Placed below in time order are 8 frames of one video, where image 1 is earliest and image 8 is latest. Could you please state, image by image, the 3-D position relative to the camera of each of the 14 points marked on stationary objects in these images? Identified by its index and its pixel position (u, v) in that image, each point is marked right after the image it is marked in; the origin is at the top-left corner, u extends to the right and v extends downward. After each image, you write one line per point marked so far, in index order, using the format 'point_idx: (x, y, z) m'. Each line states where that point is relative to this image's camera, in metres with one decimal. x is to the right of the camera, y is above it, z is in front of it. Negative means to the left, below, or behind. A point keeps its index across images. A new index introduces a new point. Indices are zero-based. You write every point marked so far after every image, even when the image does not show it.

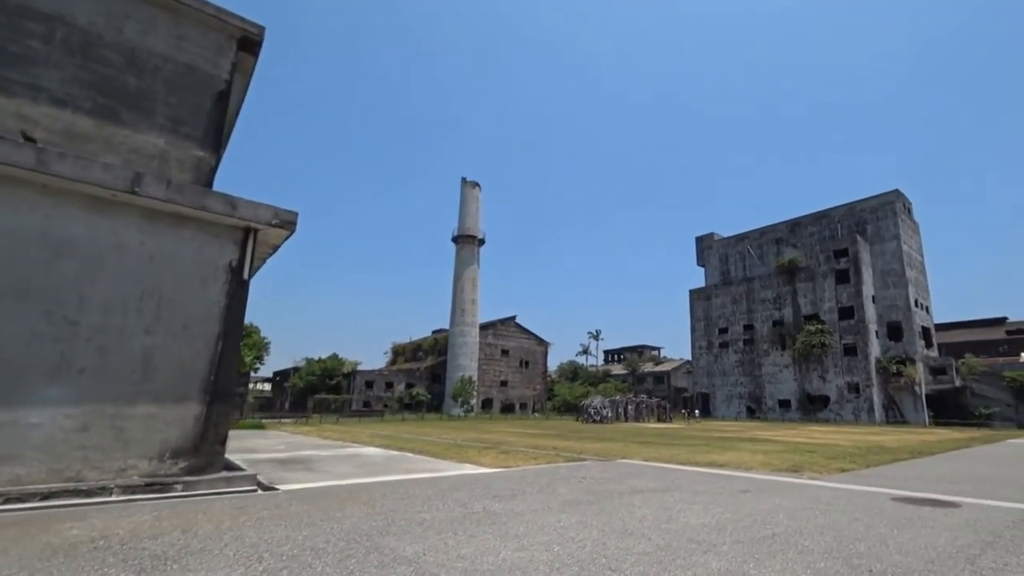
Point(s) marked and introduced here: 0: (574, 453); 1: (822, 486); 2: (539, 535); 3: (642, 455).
0: (+1.8, -5.0, +15.2) m
1: (+7.2, -4.6, +11.4) m
2: (+0.3, -3.1, +6.2) m
3: (+4.0, -5.3, +15.9) m
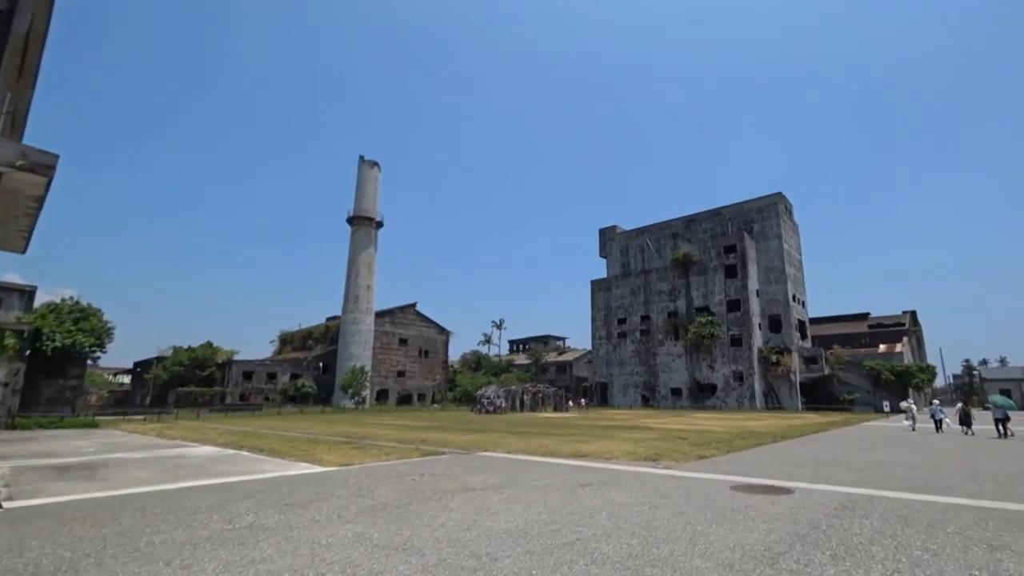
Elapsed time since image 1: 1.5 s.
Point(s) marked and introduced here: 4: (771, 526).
0: (-2.3, -4.5, +14.3) m
1: (+3.6, -4.3, +11.3) m
2: (-2.4, -2.8, +5.2) m
3: (-0.2, -4.8, +15.3) m
4: (+4.1, -3.8, +7.9) m
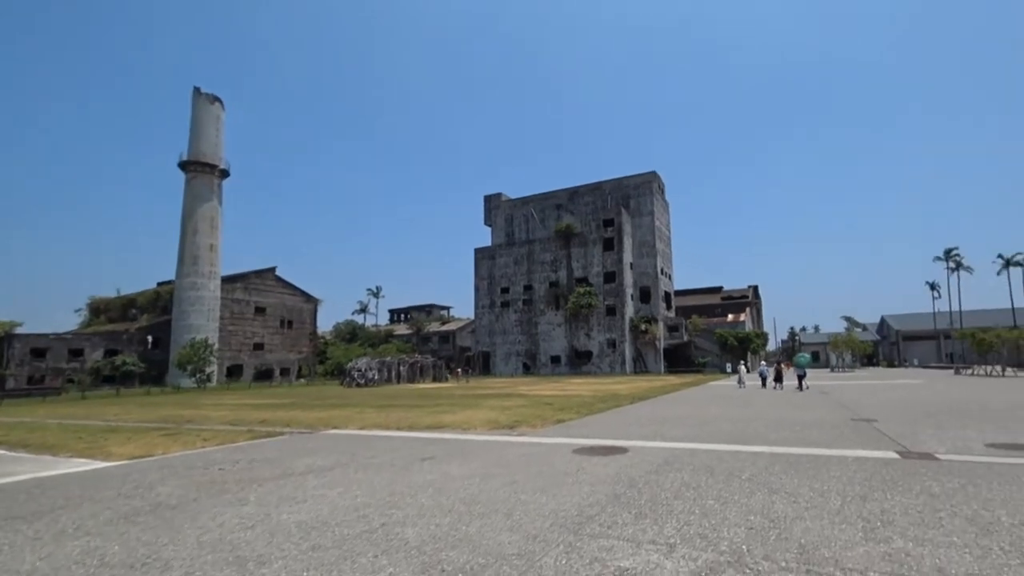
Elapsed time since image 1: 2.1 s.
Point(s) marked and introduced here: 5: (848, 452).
0: (-6.2, -3.6, +12.8) m
1: (+0.2, -3.5, +11.1) m
2: (-4.4, -2.4, +3.8) m
3: (-4.4, -3.8, +14.3) m
4: (+1.3, -3.2, +7.8) m
5: (+7.0, -3.5, +10.5) m
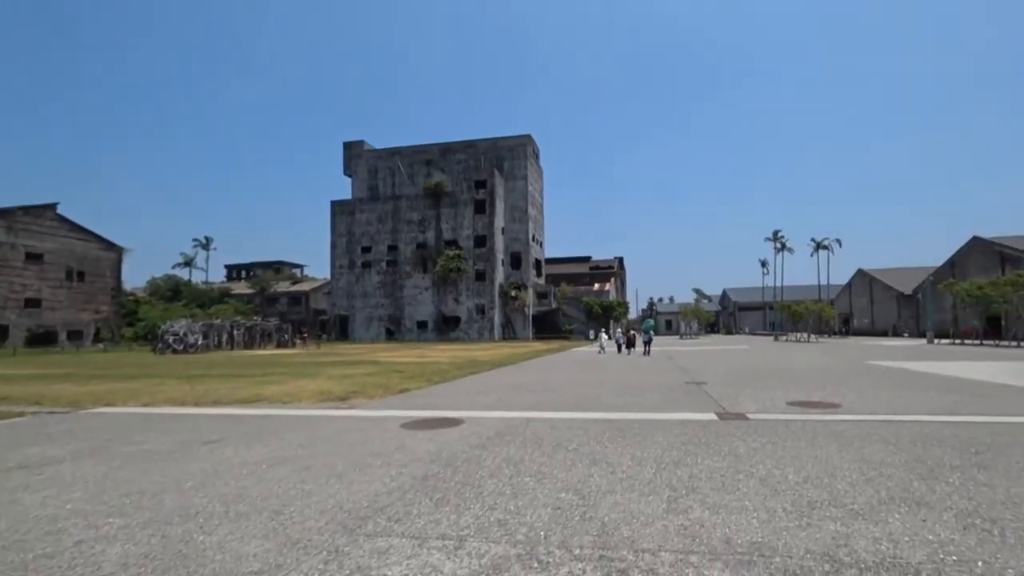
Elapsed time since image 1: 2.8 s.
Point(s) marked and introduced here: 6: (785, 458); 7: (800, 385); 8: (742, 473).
0: (-10.0, -2.4, +10.0) m
1: (-3.4, -2.6, +9.8) m
2: (-6.1, -1.9, +1.6) m
3: (-8.5, -2.5, +11.9) m
4: (-1.5, -2.5, +6.9) m
5: (+3.4, -2.8, +10.8) m
6: (+4.1, -2.6, +7.5) m
7: (+8.4, -2.8, +14.5) m
8: (+3.2, -2.6, +6.9) m
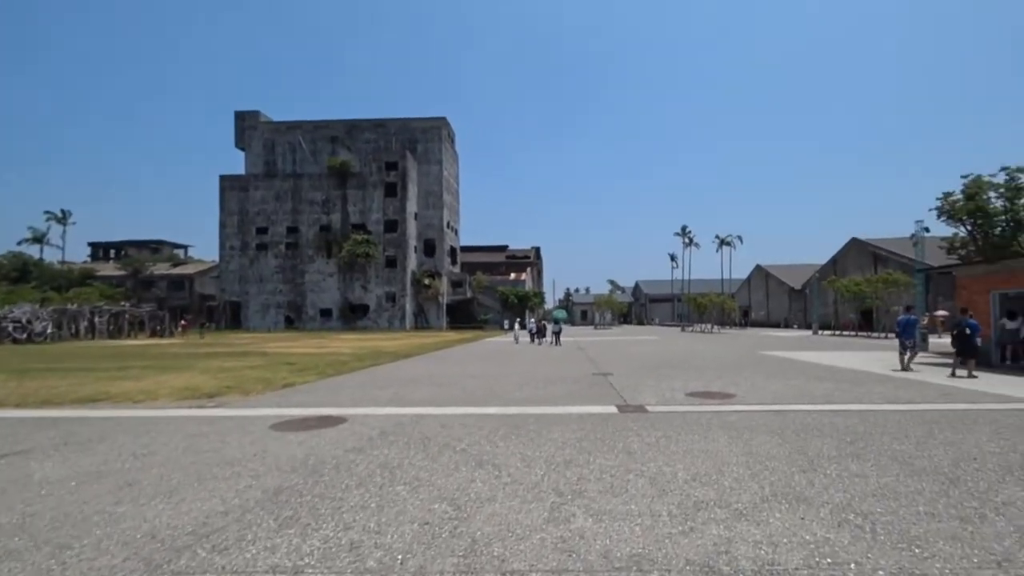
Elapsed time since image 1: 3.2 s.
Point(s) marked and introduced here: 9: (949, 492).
0: (-11.9, -1.9, +7.7) m
1: (-5.3, -2.3, +8.5) m
2: (-6.8, -1.7, -0.1) m
3: (-10.7, -2.1, +9.7) m
4: (-3.0, -2.3, +5.9) m
5: (+1.2, -2.5, +10.5) m
6: (+2.4, -2.4, +7.3) m
7: (+5.6, -2.6, +14.9) m
8: (+1.6, -2.4, +6.5) m
9: (+5.3, -2.4, +6.0) m
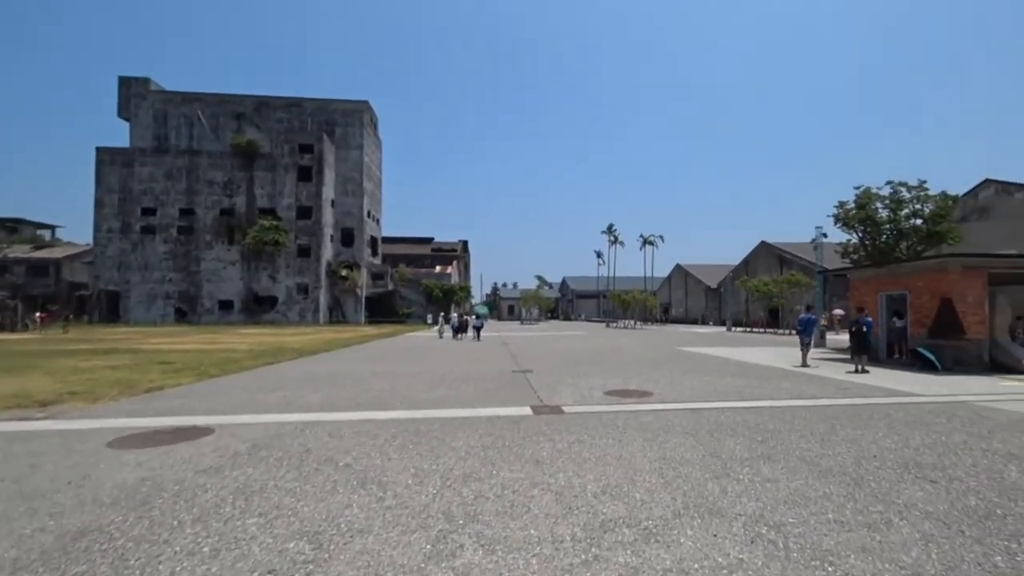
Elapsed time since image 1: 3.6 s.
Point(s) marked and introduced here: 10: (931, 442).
0: (-13.2, -1.6, +5.1) m
1: (-6.8, -2.0, +6.8) m
2: (-7.1, -1.5, -1.9) m
3: (-12.3, -1.7, +7.3) m
4: (-4.2, -2.1, +4.5) m
5: (-0.6, -2.4, +9.7) m
6: (+1.0, -2.3, +6.7) m
7: (+3.1, -2.5, +14.7) m
8: (+0.3, -2.3, +5.8) m
9: (+4.0, -2.4, +5.8) m
10: (+6.7, -2.4, +8.0) m
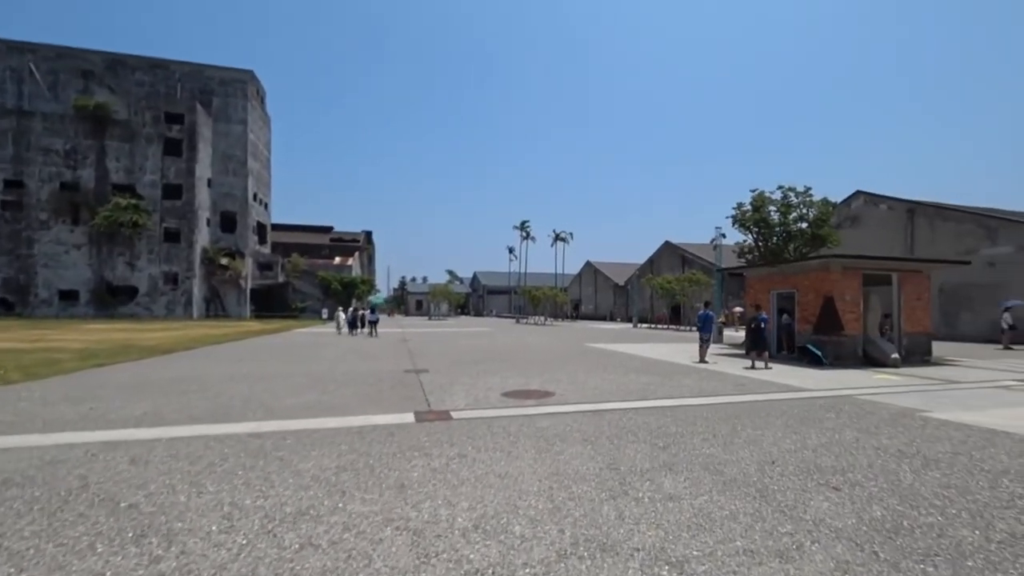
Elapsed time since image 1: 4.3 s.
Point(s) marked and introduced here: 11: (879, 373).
0: (-14.3, -1.2, +1.6) m
1: (-8.2, -1.7, +4.2) m
2: (-7.1, -1.3, -4.4) m
3: (-13.7, -1.3, +3.8) m
4: (-5.3, -1.9, +2.5) m
5: (-2.6, -2.2, +8.2) m
6: (-0.5, -2.1, +5.5) m
7: (+0.2, -2.3, +13.7) m
8: (-1.1, -2.1, +4.5) m
9: (+2.6, -2.3, +5.1) m
10: (+4.9, -2.3, +7.6) m
11: (+11.2, -2.6, +15.1) m
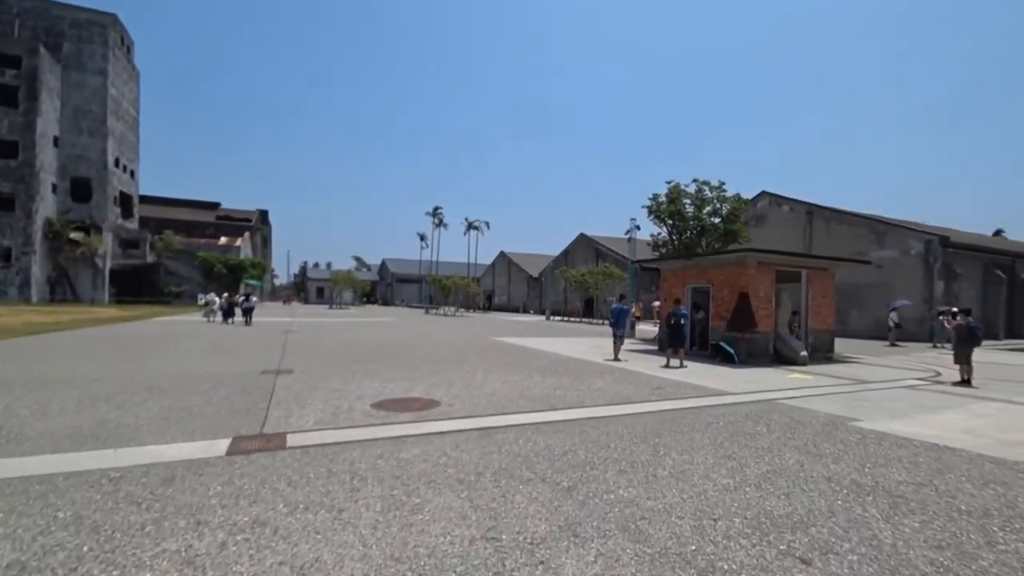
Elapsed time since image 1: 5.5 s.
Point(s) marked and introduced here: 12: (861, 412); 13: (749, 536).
0: (-14.7, -0.7, -2.9) m
1: (-9.2, -1.3, +0.7) m
2: (-6.7, -1.1, -7.6) m
3: (-14.6, -0.8, -0.6) m
4: (-6.0, -1.6, -0.6) m
5: (-4.3, -1.8, +5.5) m
6: (-1.8, -1.9, +3.2) m
7: (-2.4, -1.9, +11.4) m
8: (-2.2, -1.9, +2.1) m
9: (+1.3, -2.1, +3.3) m
10: (+3.2, -2.2, +6.2) m
11: (+8.2, -2.5, +14.5) m
12: (+6.7, -2.4, +9.5) m
13: (+2.1, -2.2, +4.4) m
